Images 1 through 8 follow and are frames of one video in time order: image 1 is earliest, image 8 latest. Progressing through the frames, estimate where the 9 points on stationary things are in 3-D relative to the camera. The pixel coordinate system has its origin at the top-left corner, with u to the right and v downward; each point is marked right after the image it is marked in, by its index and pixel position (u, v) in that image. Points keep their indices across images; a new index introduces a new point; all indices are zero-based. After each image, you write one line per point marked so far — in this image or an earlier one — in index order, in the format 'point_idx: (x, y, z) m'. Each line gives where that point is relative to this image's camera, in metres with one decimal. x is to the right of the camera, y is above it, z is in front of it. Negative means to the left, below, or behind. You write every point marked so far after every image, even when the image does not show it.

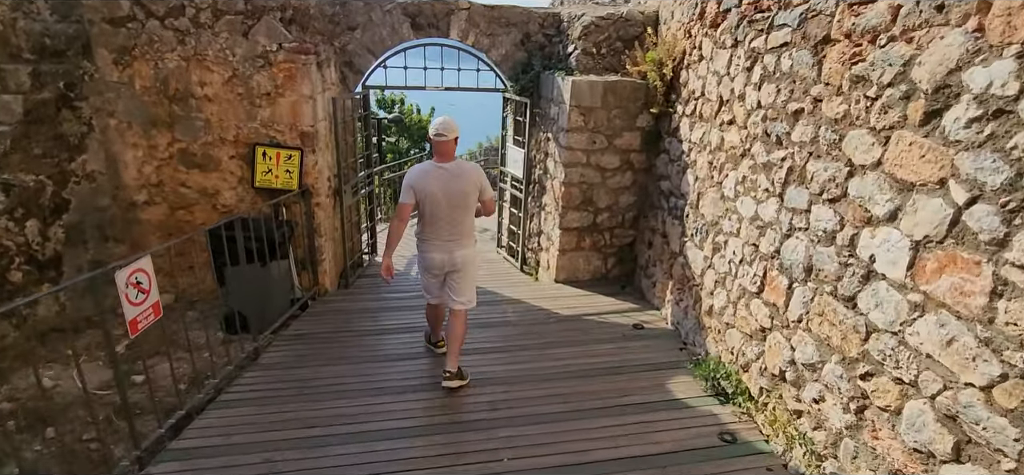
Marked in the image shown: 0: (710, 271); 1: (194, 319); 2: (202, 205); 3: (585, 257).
0: (+1.3, -0.2, +3.3) m
1: (-2.5, -0.6, +4.0) m
2: (-2.4, +0.3, +4.0) m
3: (+0.7, -0.2, +4.8) m
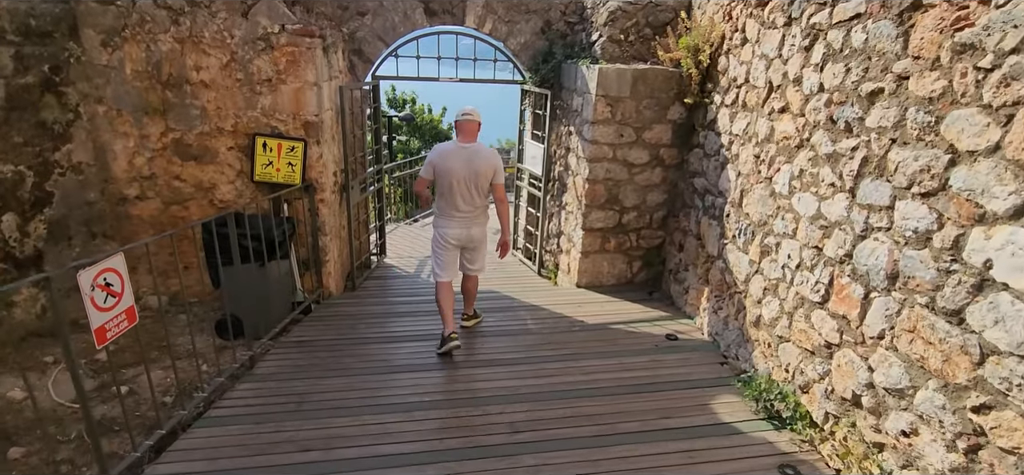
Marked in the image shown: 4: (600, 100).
0: (+1.4, -0.2, +3.0) m
1: (-2.3, -0.6, +3.7) m
2: (-2.3, +0.3, +3.7) m
3: (+0.8, -0.2, +4.5) m
4: (+0.7, +1.1, +4.0) m
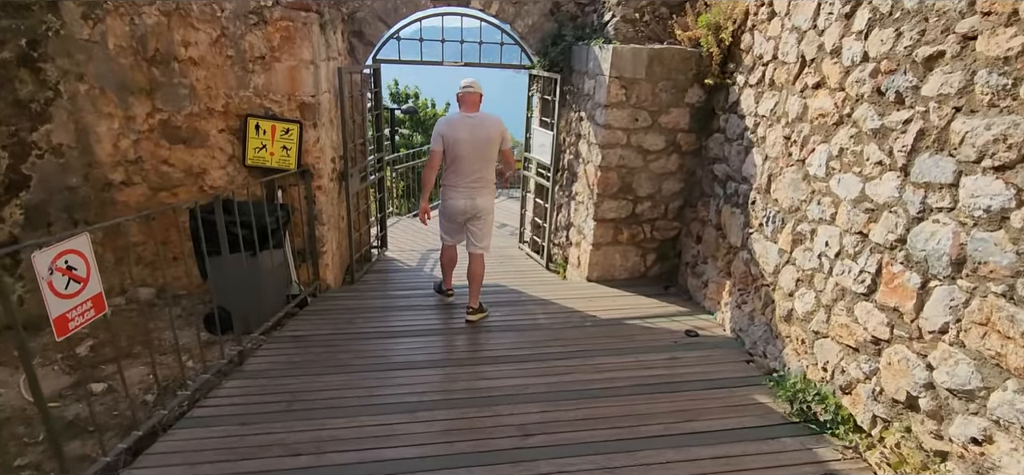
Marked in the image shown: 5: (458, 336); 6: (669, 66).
0: (+1.5, -0.2, +2.7) m
1: (-2.3, -0.5, +3.5) m
2: (-2.2, +0.4, +3.5) m
3: (+0.9, -0.1, +4.2) m
4: (+0.8, +1.1, +3.8) m
5: (-0.3, -0.6, +3.3) m
6: (+1.2, +1.3, +3.8) m
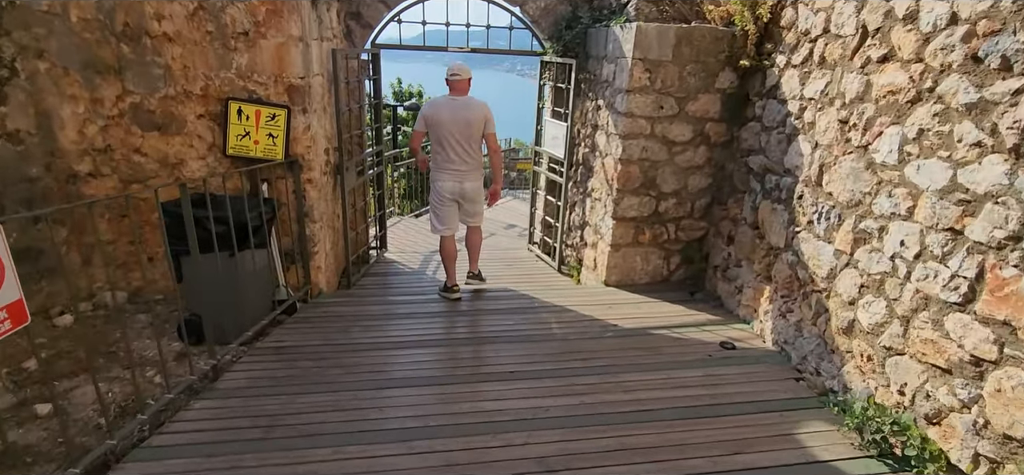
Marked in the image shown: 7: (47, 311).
0: (+1.5, -0.2, +2.3) m
1: (-2.2, -0.5, +3.1) m
2: (-2.1, +0.4, +3.1) m
3: (+1.0, -0.1, +3.9) m
4: (+0.8, +1.1, +3.4) m
5: (-0.3, -0.6, +2.9) m
6: (+1.2, +1.3, +3.4) m
7: (-2.7, -0.4, +3.0) m
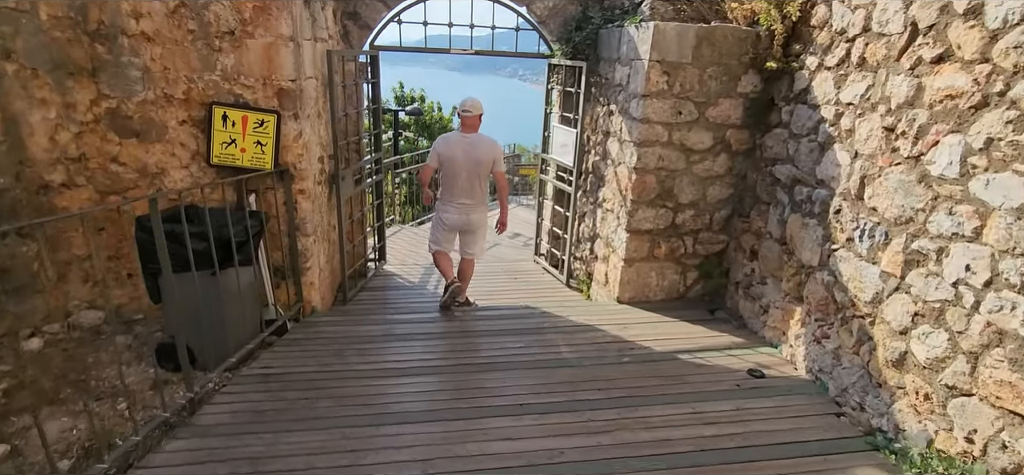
0: (+1.6, -0.2, +2.1) m
1: (-2.2, -0.6, +2.9) m
2: (-2.1, +0.3, +2.9) m
3: (+1.0, -0.2, +3.6) m
4: (+0.9, +1.1, +3.1) m
5: (-0.2, -0.7, +2.6) m
6: (+1.3, +1.2, +3.2) m
7: (-2.7, -0.5, +2.8) m
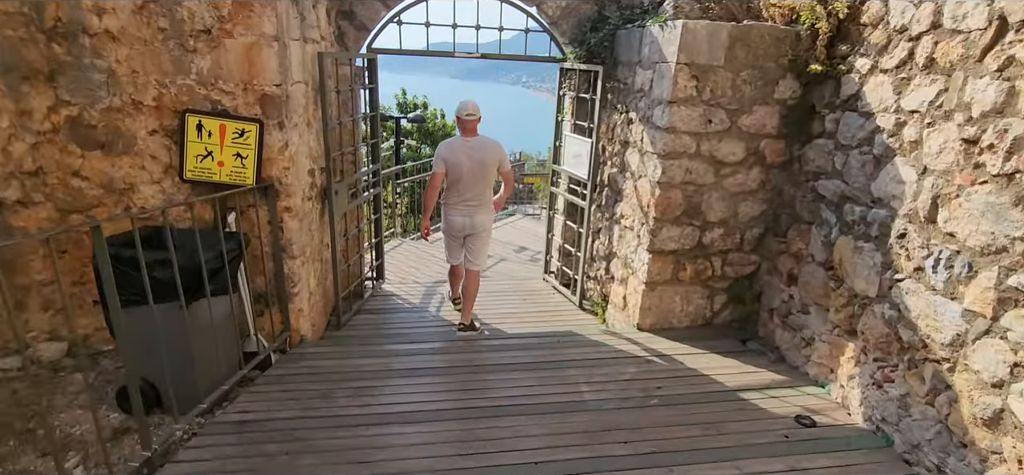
0: (+1.6, -0.4, +1.8) m
1: (-2.1, -0.7, +2.5) m
2: (-2.0, +0.2, +2.6) m
3: (+1.1, -0.4, +3.3) m
4: (+0.9, +0.9, +2.8) m
5: (-0.2, -0.8, +2.3) m
6: (+1.3, +1.0, +2.8) m
7: (-2.6, -0.6, +2.4) m
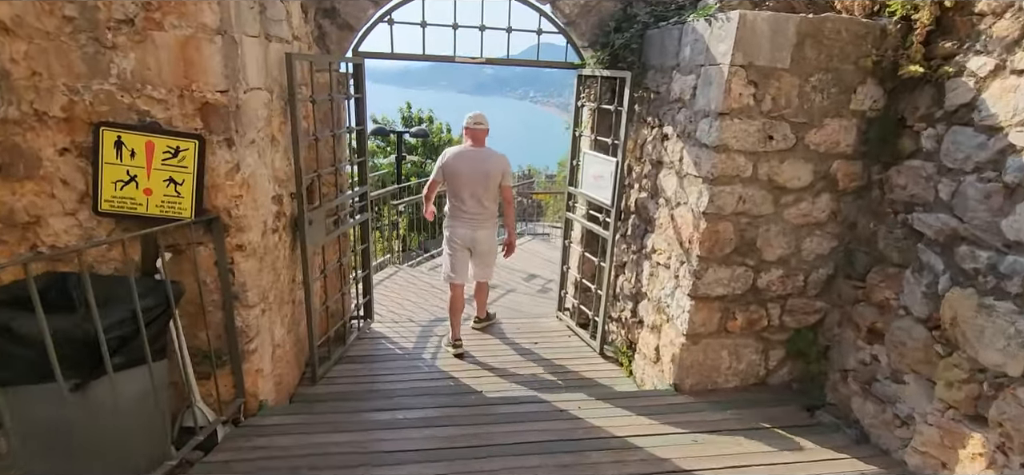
0: (+1.7, -0.5, +1.1) m
1: (-2.1, -0.9, +1.9) m
2: (-2.0, 0.0, +2.0) m
3: (+1.1, -0.6, +2.7) m
4: (+1.0, +0.7, +2.2) m
5: (-0.1, -1.0, +1.7) m
6: (+1.4, +0.8, +2.3) m
7: (-2.6, -0.8, +1.9) m
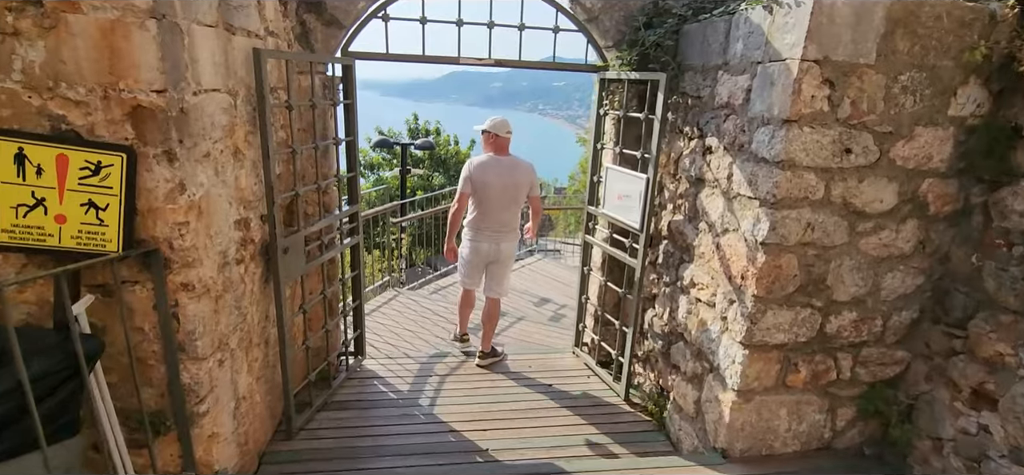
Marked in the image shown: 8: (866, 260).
0: (+1.7, -0.6, +0.6) m
1: (-2.0, -1.0, +1.5) m
2: (-1.9, -0.1, +1.6) m
3: (+1.2, -0.7, +2.2) m
4: (+1.0, +0.6, +1.8) m
5: (-0.1, -1.1, +1.2) m
6: (+1.5, +0.7, +1.8) m
7: (-2.5, -0.9, +1.4) m
8: (+1.4, -0.1, +2.0) m
